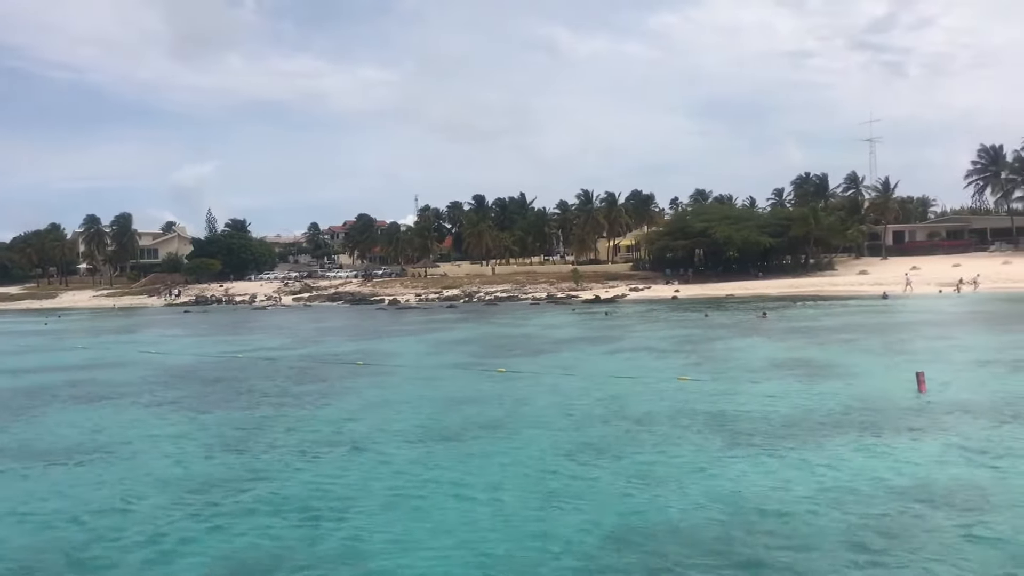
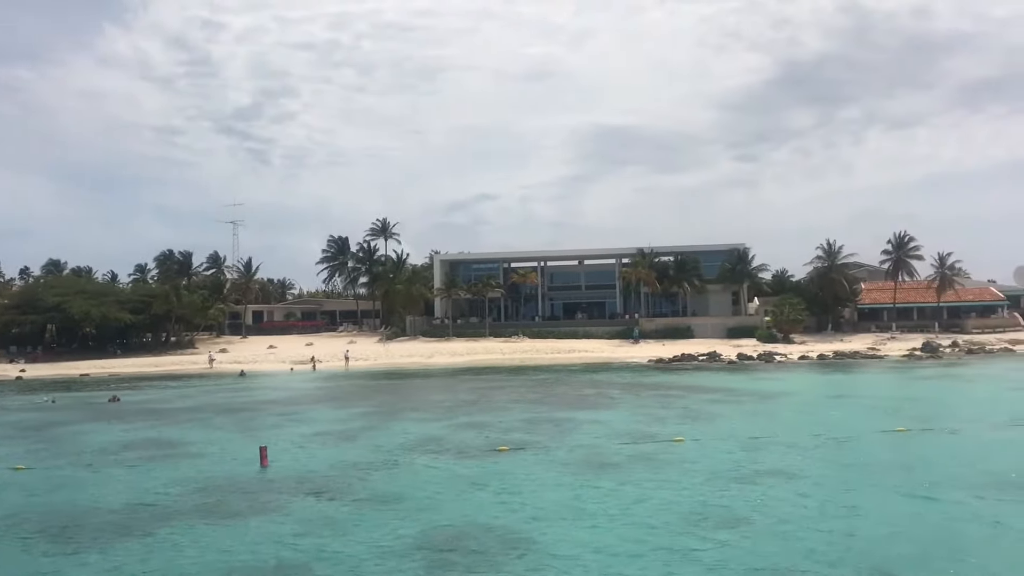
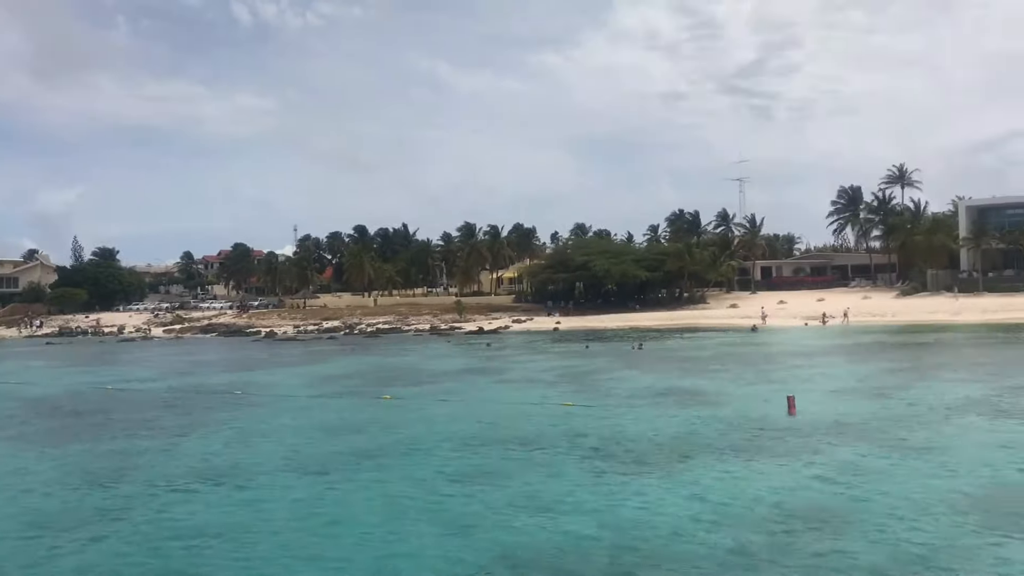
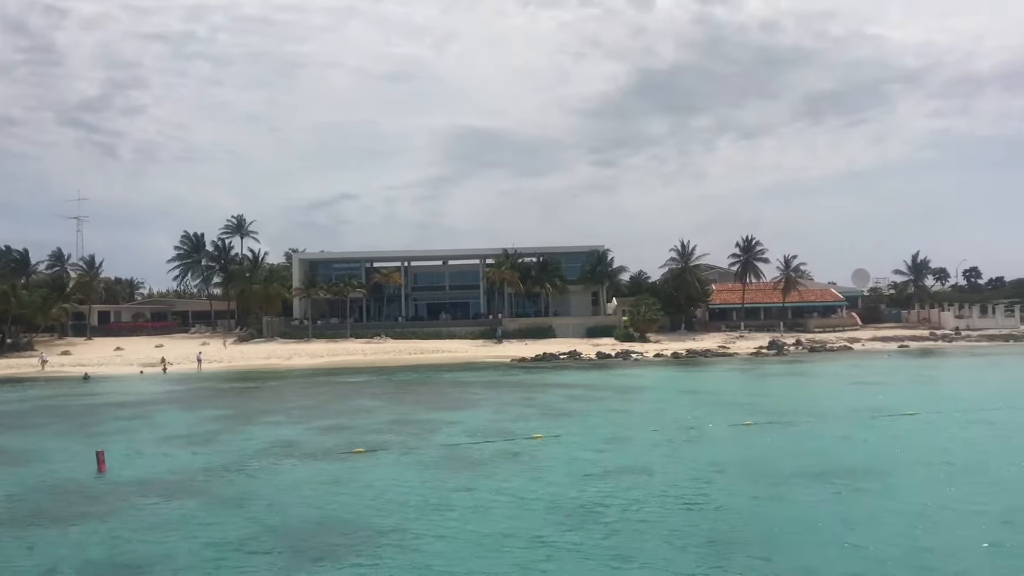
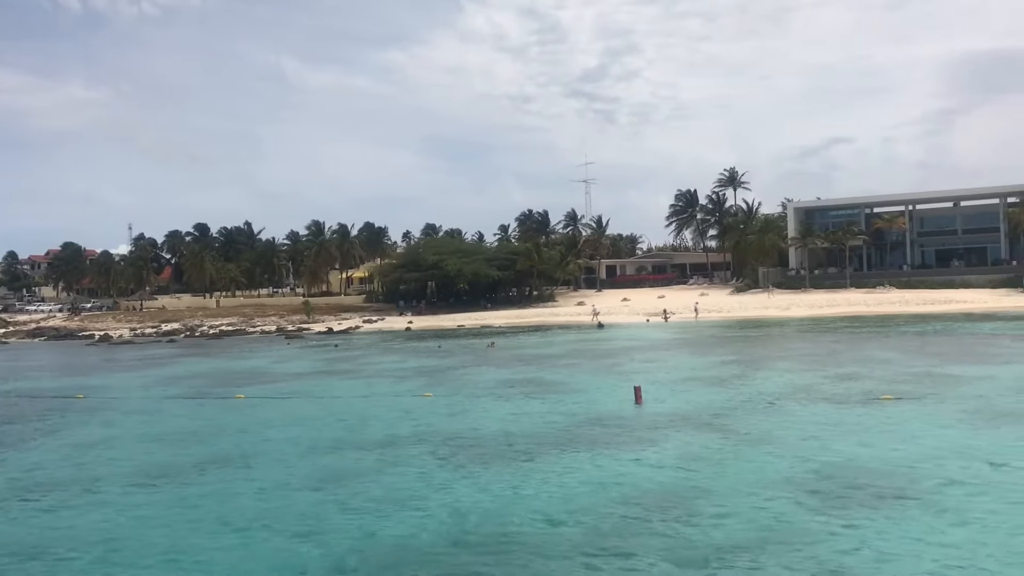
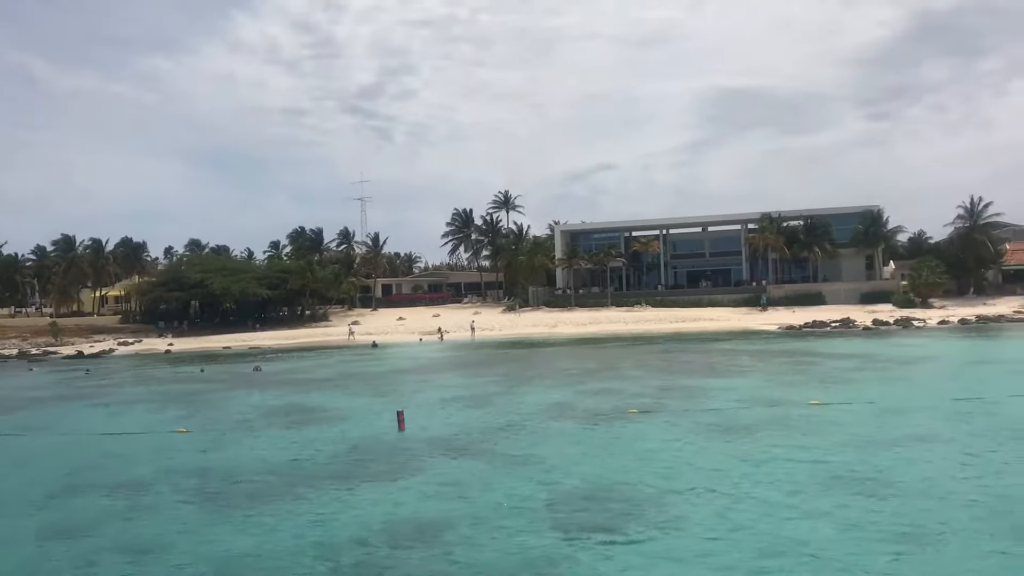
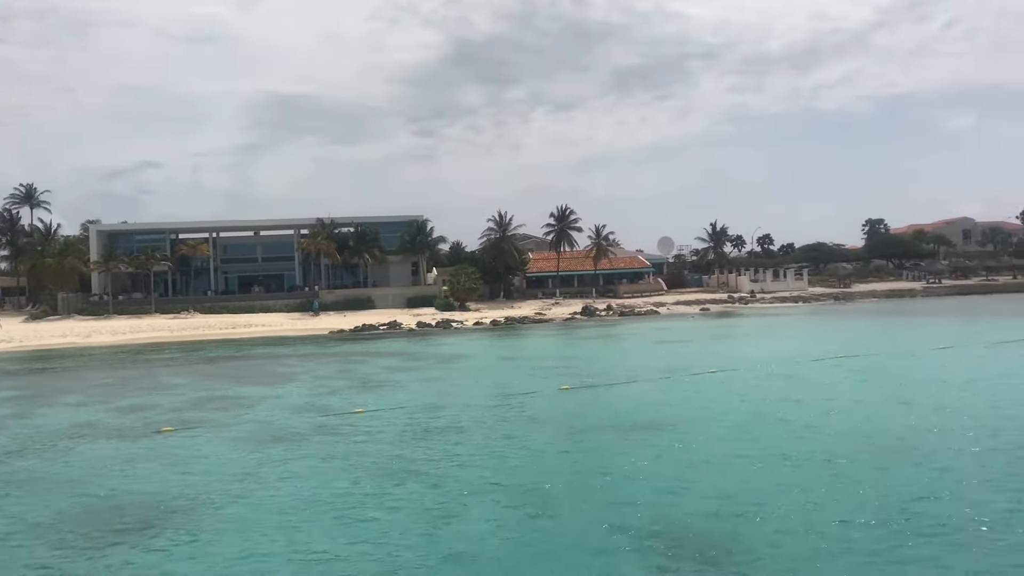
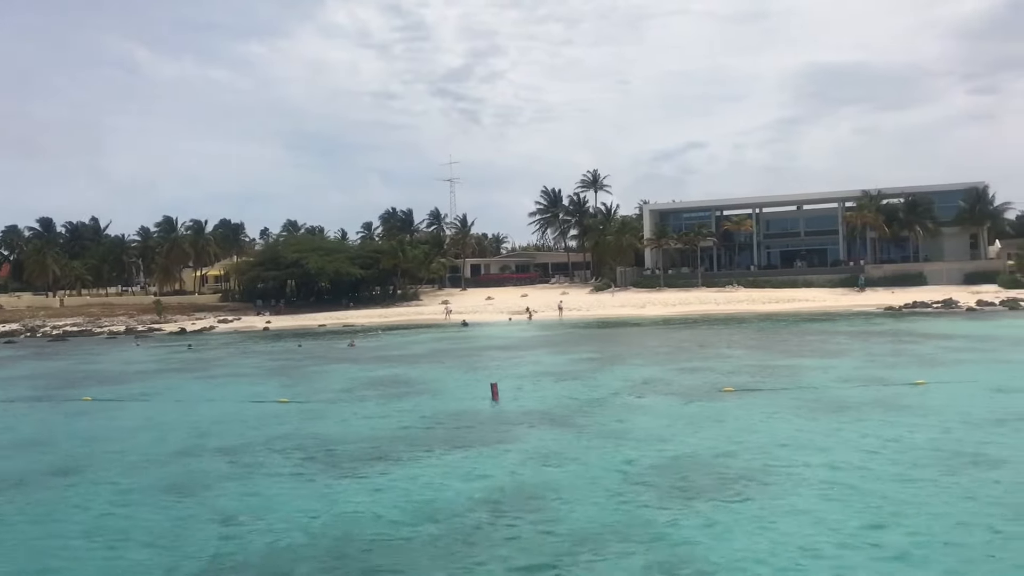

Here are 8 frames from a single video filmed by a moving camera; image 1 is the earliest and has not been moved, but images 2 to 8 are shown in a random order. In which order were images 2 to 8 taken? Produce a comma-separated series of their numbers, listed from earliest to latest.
3, 5, 8, 6, 2, 4, 7
